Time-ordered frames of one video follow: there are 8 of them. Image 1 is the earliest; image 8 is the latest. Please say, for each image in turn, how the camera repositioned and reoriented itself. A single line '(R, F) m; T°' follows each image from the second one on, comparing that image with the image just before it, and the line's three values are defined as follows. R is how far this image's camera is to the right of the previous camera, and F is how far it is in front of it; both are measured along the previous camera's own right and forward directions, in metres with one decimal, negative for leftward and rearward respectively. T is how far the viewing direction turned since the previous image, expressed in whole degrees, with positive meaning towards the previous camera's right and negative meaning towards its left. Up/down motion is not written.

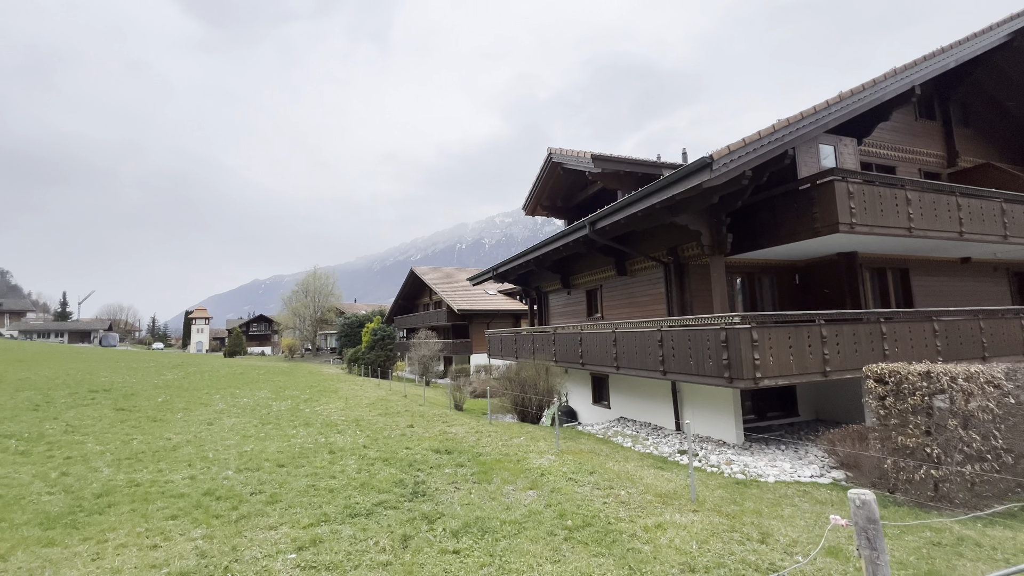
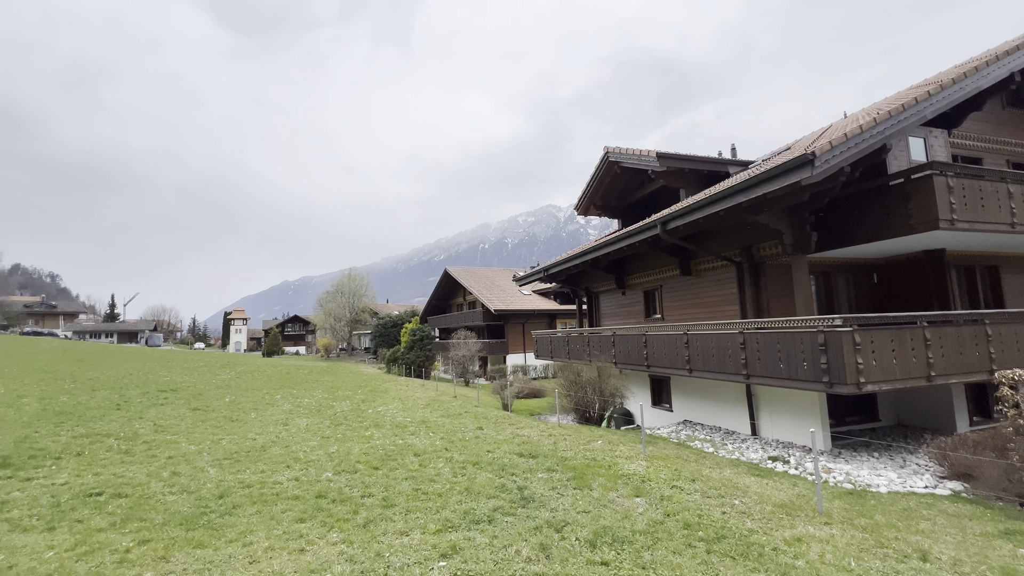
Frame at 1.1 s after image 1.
(-1.1, 0.0) m; -3°
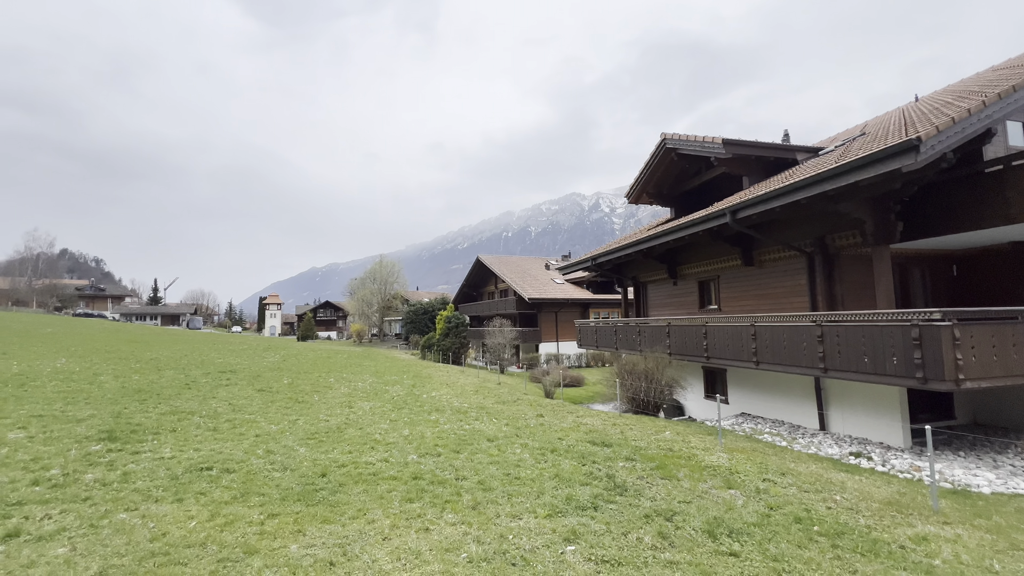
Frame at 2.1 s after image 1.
(-1.0, 0.0) m; -3°
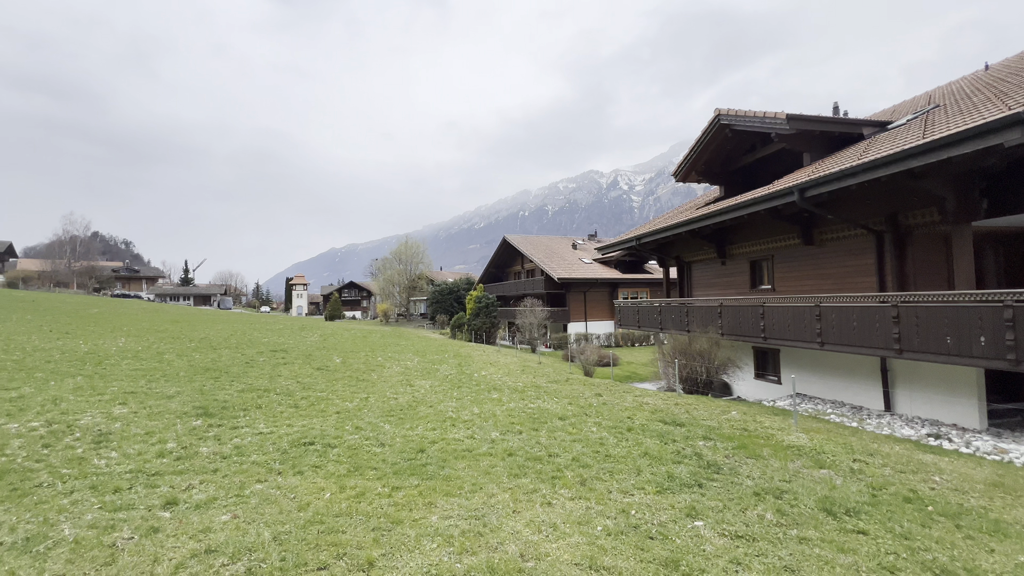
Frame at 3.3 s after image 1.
(-1.1, -0.1) m; -2°
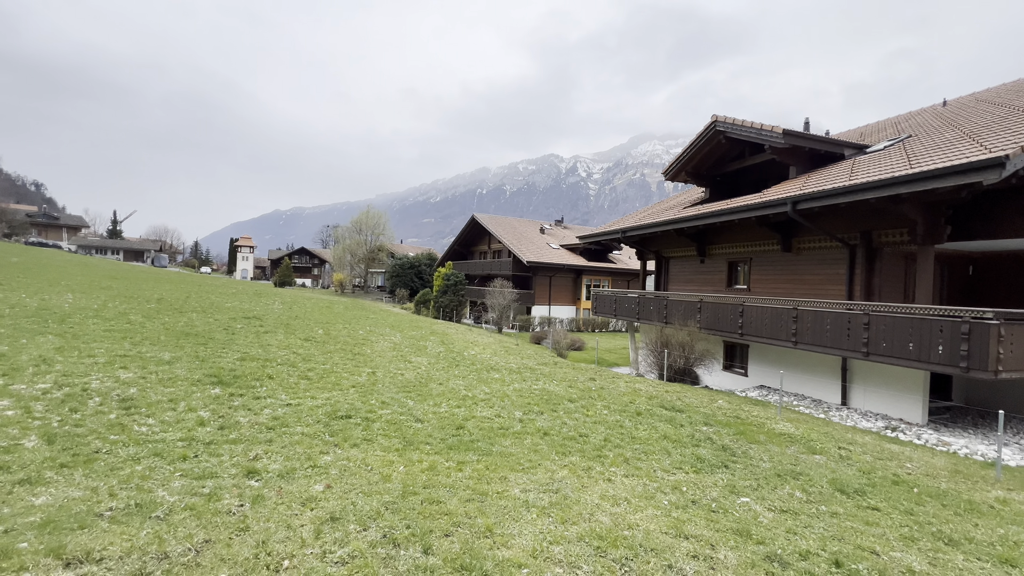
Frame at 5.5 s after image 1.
(-1.4, -0.2) m; +6°
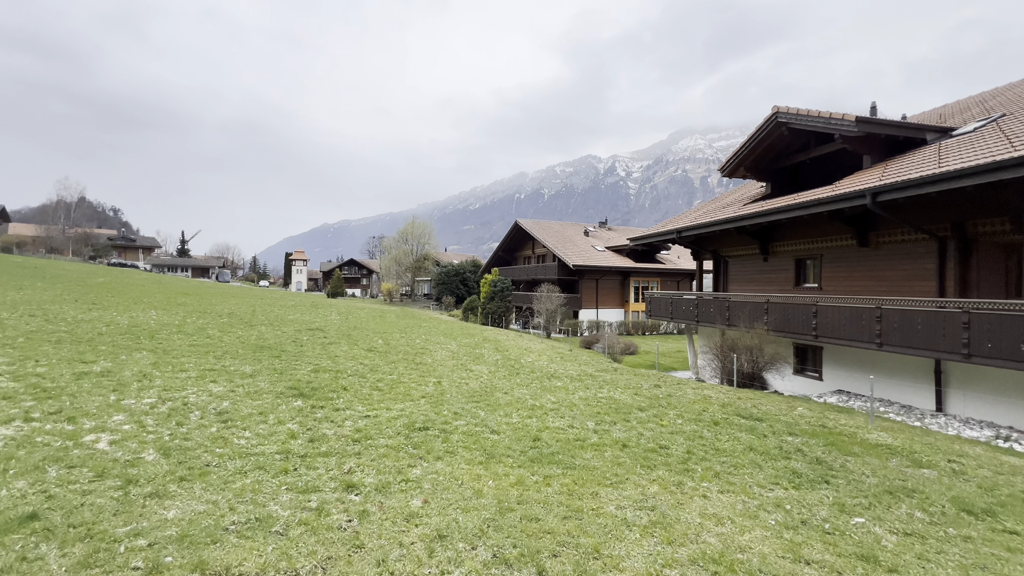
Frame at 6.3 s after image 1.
(-0.5, 0.0) m; -5°
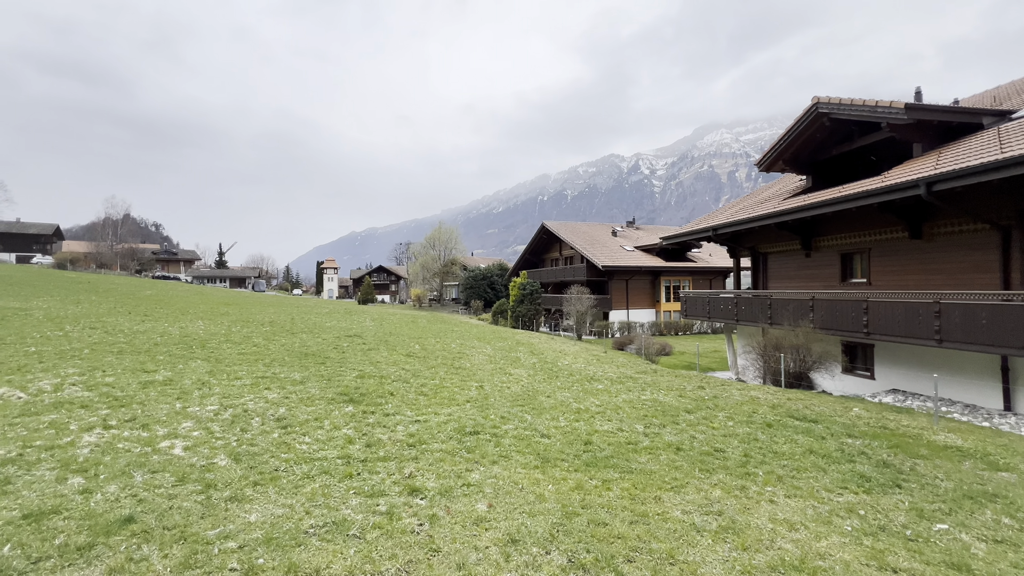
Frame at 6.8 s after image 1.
(-0.3, 0.0) m; -3°
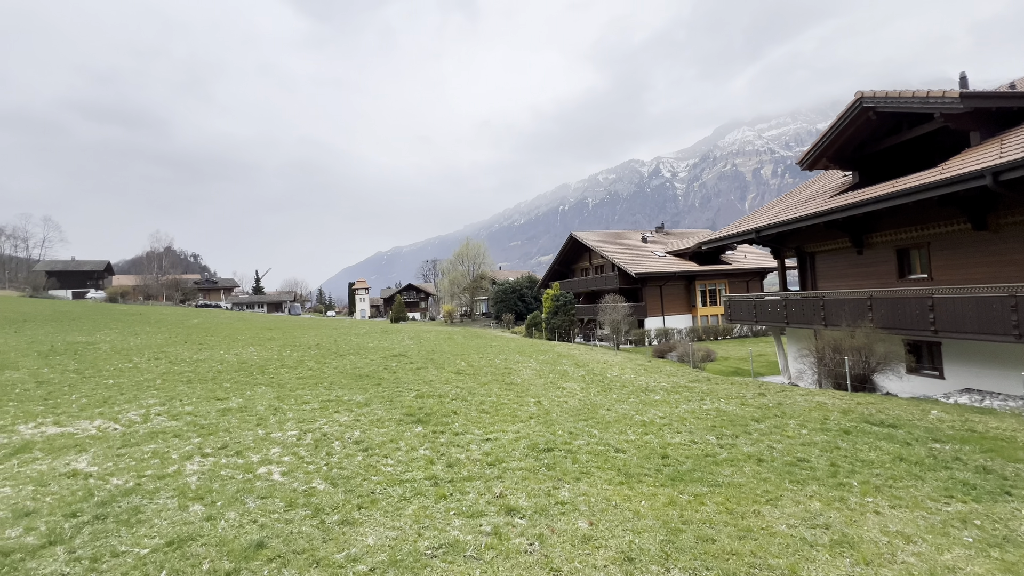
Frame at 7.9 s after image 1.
(-0.6, -0.1) m; -3°
